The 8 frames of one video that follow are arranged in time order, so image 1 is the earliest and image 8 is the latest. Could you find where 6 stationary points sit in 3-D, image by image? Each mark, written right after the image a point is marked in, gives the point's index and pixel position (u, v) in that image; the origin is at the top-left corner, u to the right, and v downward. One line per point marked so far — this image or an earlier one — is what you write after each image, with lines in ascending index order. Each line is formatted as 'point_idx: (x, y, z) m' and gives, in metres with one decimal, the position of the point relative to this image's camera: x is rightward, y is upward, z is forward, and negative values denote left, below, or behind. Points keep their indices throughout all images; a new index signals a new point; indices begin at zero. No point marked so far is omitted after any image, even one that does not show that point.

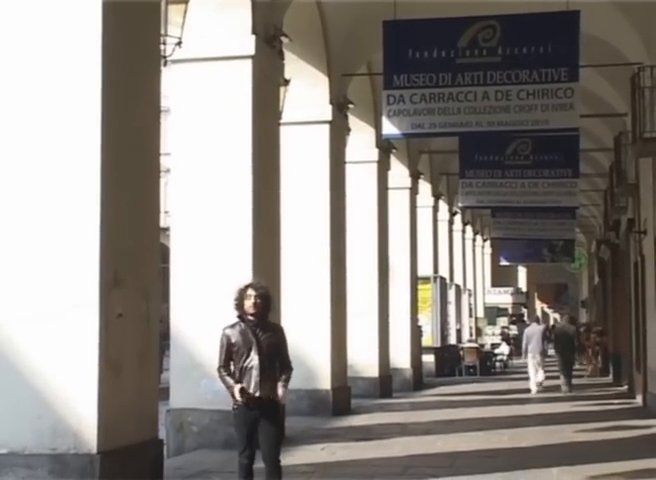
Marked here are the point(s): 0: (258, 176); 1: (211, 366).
0: (-0.7, +0.6, +13.4) m
1: (-1.2, -1.2, +13.3) m
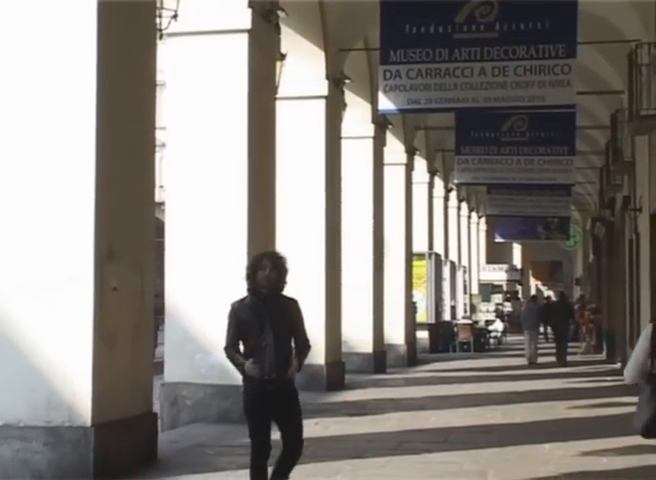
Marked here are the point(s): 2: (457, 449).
0: (-0.7, +0.9, +13.4) m
1: (-1.2, -1.0, +13.3) m
2: (+1.2, -1.9, +12.6) m
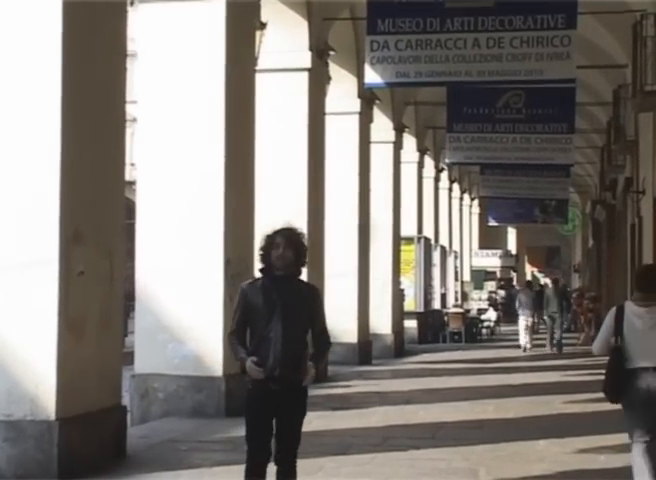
0: (-0.9, +1.0, +12.5) m
1: (-1.4, -0.8, +12.5) m
2: (+1.0, -1.8, +11.8) m
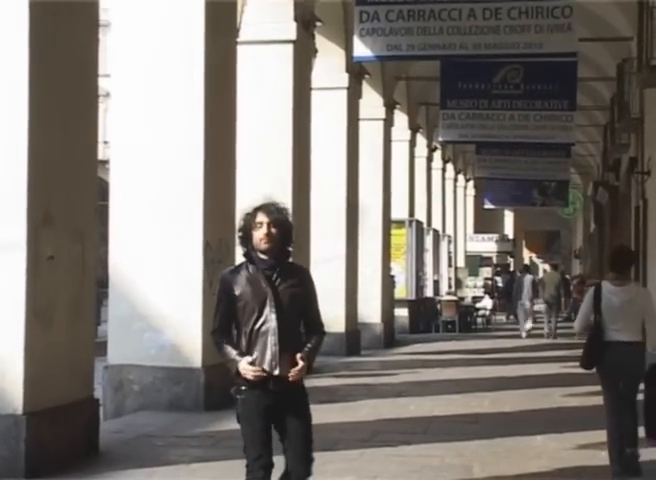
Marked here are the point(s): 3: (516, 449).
0: (-1.0, +1.2, +11.7) m
1: (-1.5, -0.7, +11.8) m
2: (+0.9, -1.7, +11.1) m
3: (+1.5, -1.7, +10.8) m
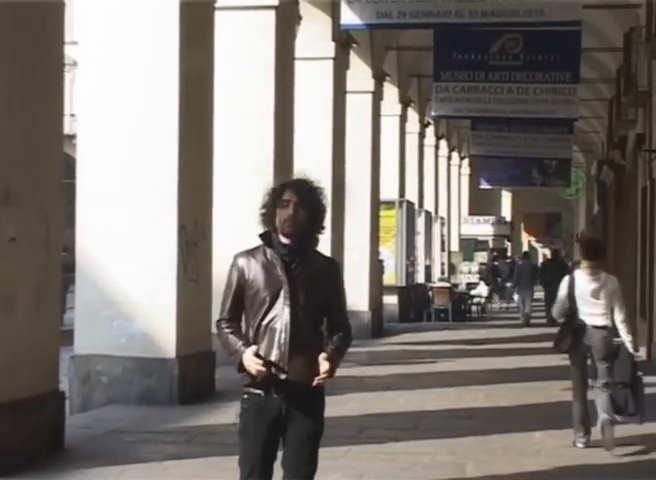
0: (-1.1, +1.3, +10.9) m
1: (-1.7, -0.5, +10.9) m
2: (+0.8, -1.5, +10.3) m
3: (+1.4, -1.5, +10.0) m
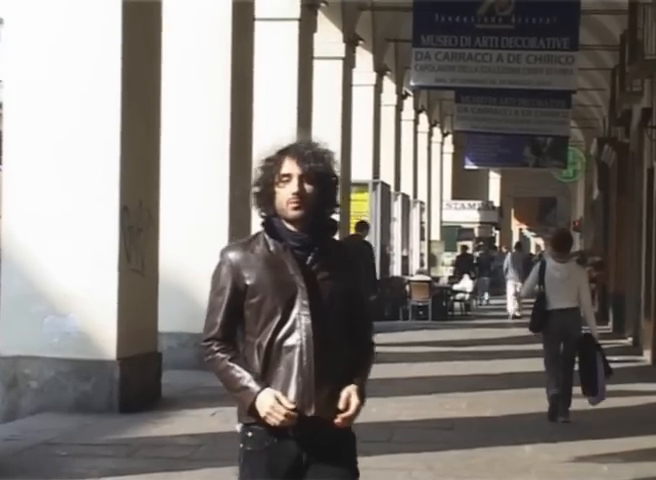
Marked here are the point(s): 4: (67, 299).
0: (-1.4, +1.4, +9.5) m
1: (-1.9, -0.4, +9.6) m
2: (+0.5, -1.4, +9.0) m
3: (+1.1, -1.4, +8.7) m
4: (-1.8, -0.4, +9.5) m
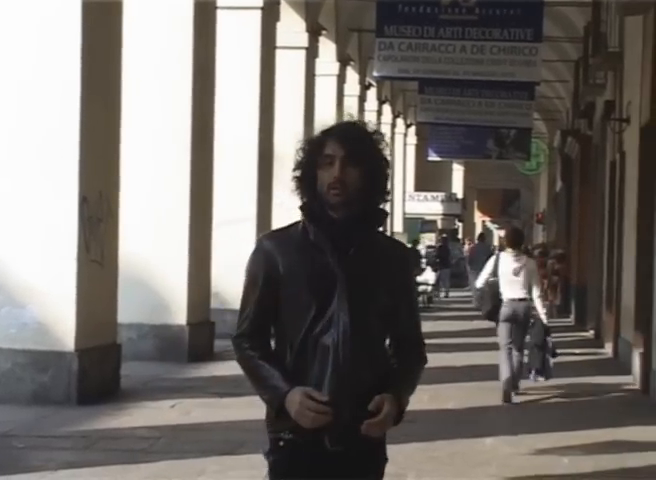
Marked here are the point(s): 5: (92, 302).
0: (-1.6, +1.5, +9.4) m
1: (-2.2, -0.3, +9.4) m
2: (+0.3, -1.4, +8.9) m
3: (+0.9, -1.4, +8.6) m
4: (-2.1, -0.3, +9.4) m
5: (-1.7, -0.4, +9.7) m
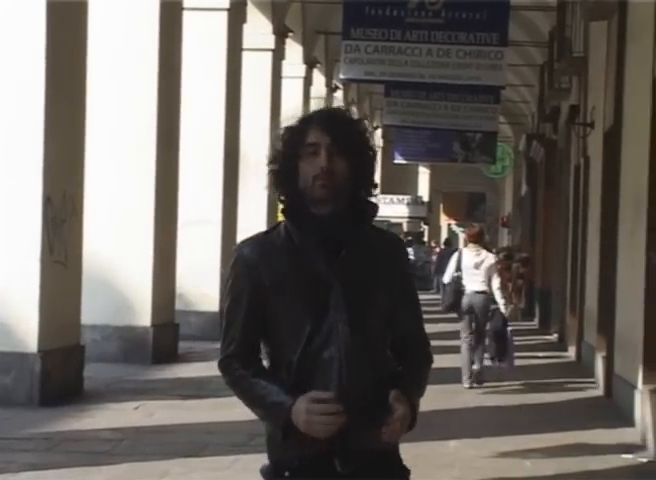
0: (-1.9, +1.5, +9.4) m
1: (-2.4, -0.3, +9.4) m
2: (0.0, -1.4, +8.9) m
3: (+0.6, -1.4, +8.6) m
4: (-2.3, -0.4, +9.3) m
5: (-1.9, -0.4, +9.6) m
